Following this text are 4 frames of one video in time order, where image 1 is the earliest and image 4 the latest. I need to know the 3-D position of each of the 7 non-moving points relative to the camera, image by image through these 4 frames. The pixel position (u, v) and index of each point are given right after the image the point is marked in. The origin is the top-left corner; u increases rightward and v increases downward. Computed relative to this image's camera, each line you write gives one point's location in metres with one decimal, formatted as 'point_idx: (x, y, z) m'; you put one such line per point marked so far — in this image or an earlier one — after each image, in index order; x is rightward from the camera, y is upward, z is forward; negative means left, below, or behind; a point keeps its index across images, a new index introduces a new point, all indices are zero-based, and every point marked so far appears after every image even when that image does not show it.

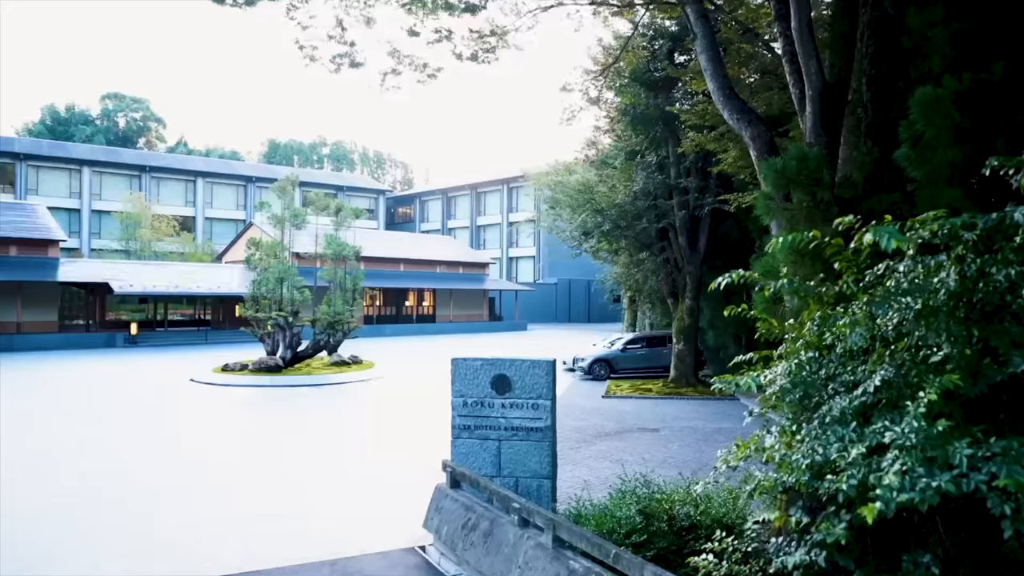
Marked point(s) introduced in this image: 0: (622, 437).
0: (+1.9, -2.6, +12.5) m
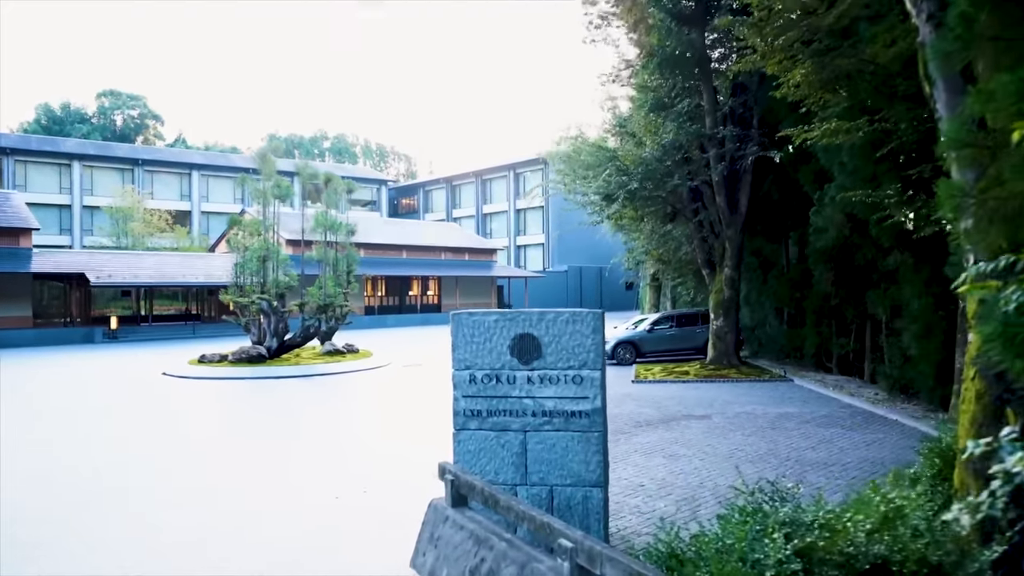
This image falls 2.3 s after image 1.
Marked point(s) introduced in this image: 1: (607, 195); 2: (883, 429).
0: (+2.2, -2.0, +10.2) m
1: (+2.2, +2.1, +16.7) m
2: (+4.8, -1.8, +9.5) m
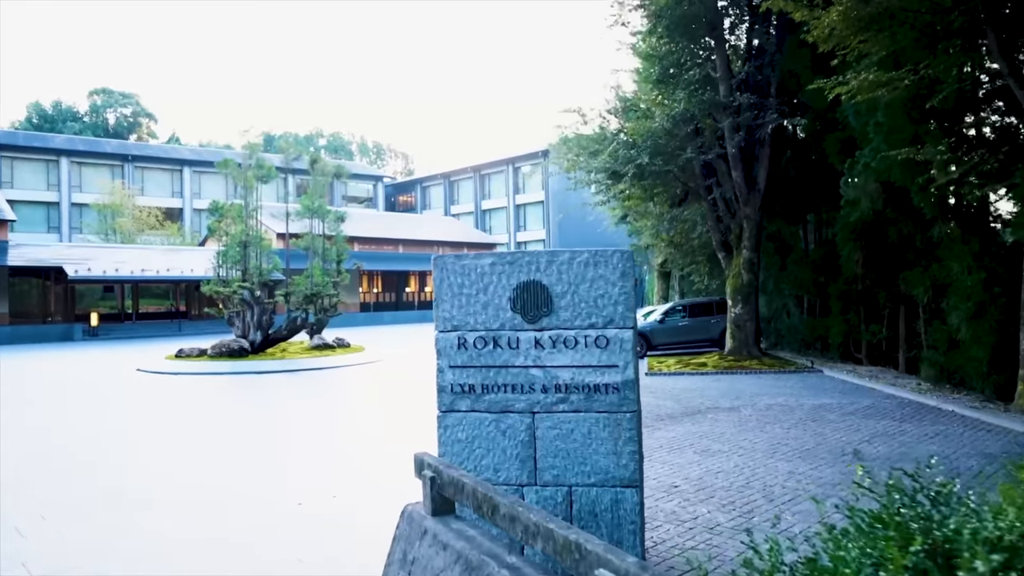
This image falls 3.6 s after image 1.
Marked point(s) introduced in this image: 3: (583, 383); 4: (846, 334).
0: (+2.2, -1.6, +9.0) m
1: (+2.2, +2.5, +15.4) m
2: (+4.8, -1.5, +8.2) m
3: (+0.4, -0.5, +3.6) m
4: (+6.7, -0.9, +14.6) m
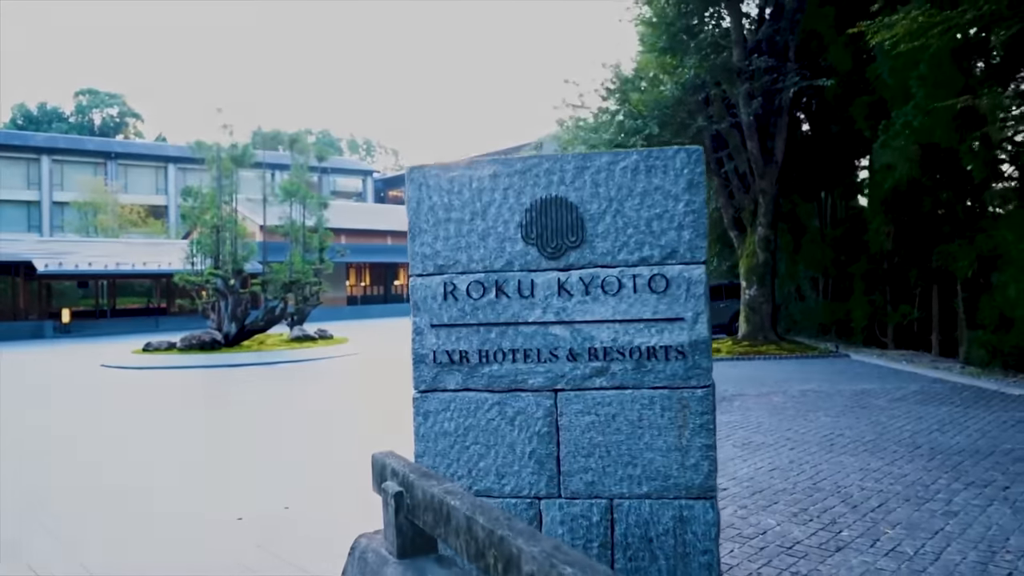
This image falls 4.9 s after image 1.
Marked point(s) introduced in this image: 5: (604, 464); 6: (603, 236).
0: (+2.2, -1.3, +7.8) m
1: (+2.1, +2.8, +14.3) m
2: (+4.9, -1.1, +7.1) m
3: (+0.4, -0.2, +2.4) m
4: (+6.7, -0.5, +13.5) m
5: (+0.3, -0.6, +2.5) m
6: (+0.3, +0.2, +2.5) m
